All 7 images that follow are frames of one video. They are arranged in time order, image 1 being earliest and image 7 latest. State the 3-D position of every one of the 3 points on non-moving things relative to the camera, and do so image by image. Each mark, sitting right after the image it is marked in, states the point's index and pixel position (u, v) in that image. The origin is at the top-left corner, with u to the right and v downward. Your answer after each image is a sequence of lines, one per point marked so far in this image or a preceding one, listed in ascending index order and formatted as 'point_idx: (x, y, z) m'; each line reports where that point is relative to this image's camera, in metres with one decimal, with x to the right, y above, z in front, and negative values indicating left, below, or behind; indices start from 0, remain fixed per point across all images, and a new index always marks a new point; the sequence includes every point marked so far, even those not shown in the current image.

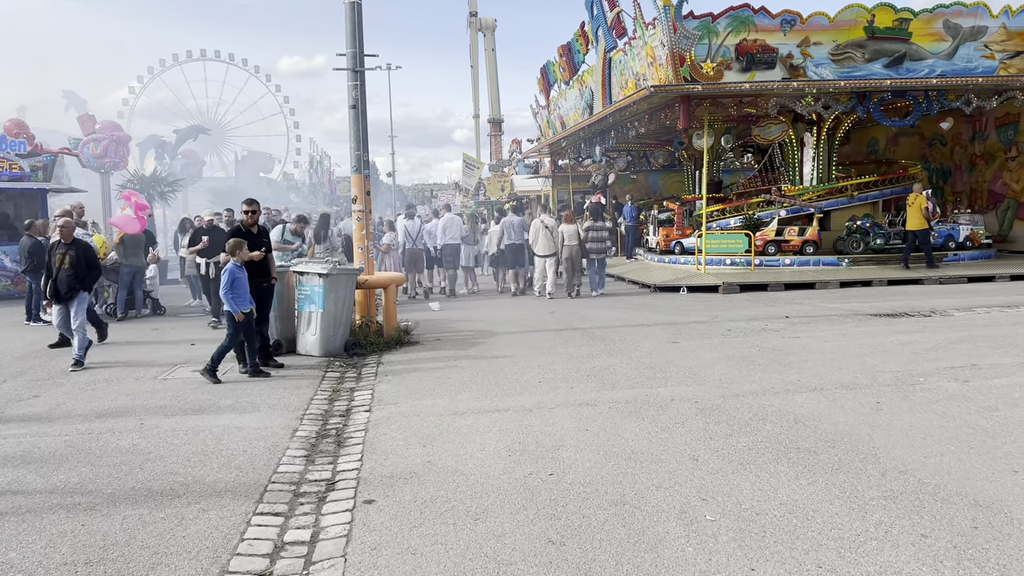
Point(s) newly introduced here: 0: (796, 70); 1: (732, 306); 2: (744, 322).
0: (+5.0, +3.8, +14.2) m
1: (+3.1, -0.3, +11.6) m
2: (+2.9, -0.4, +10.1) m
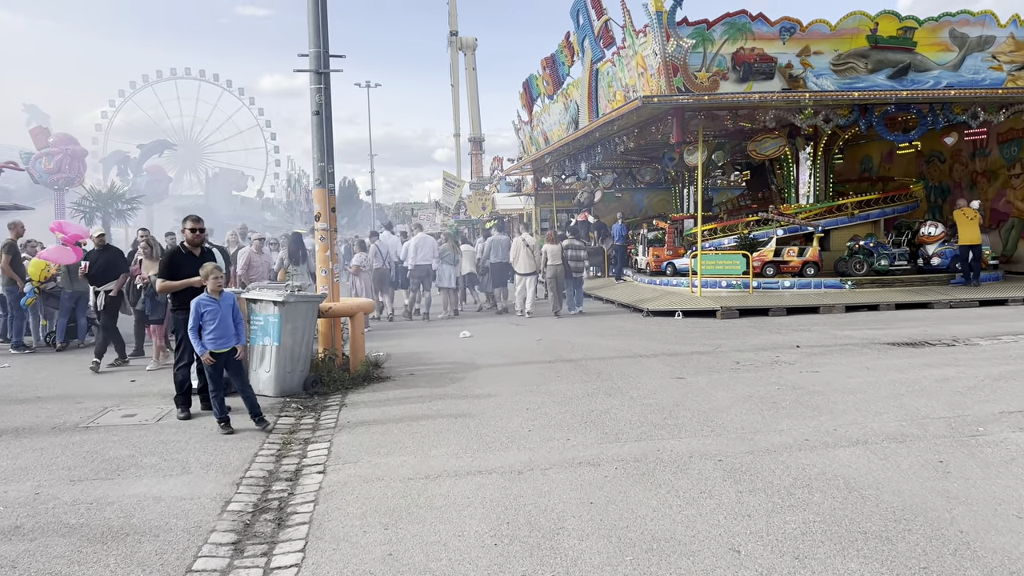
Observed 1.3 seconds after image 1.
0: (+4.7, +3.4, +13.4) m
1: (+2.9, -0.6, +10.6) m
2: (+2.7, -0.7, +9.1) m
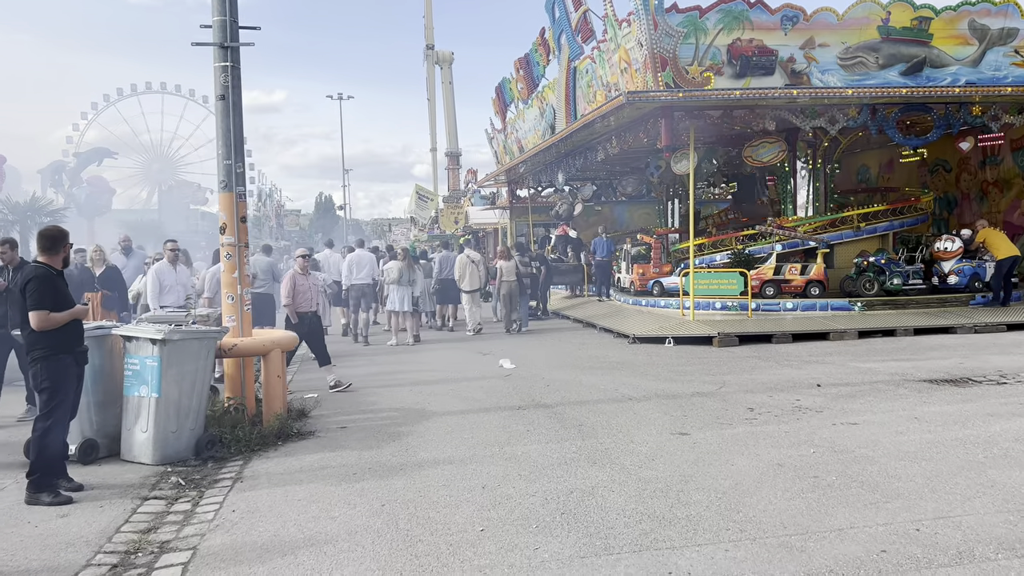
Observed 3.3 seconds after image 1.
0: (+4.2, +3.1, +11.9) m
1: (+2.5, -0.9, +9.0) m
2: (+2.3, -1.0, +7.4) m
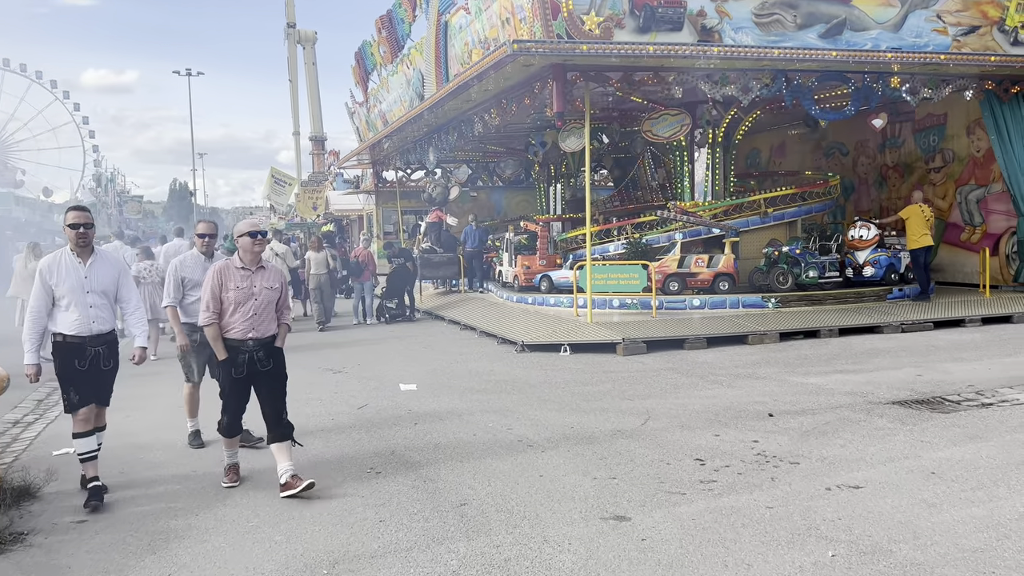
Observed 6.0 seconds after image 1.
0: (+2.5, +3.2, +10.1) m
1: (+1.3, -0.9, +7.0) m
2: (+1.4, -1.0, +5.5) m
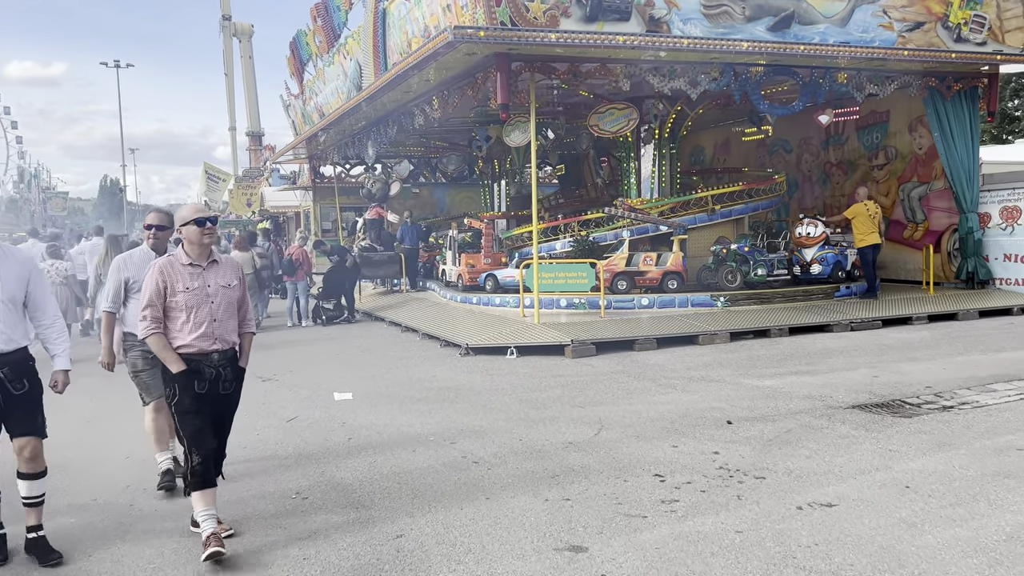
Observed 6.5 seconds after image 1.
0: (+1.7, +3.2, +9.8) m
1: (+0.8, -0.9, +6.7) m
2: (+1.0, -1.0, +5.1) m
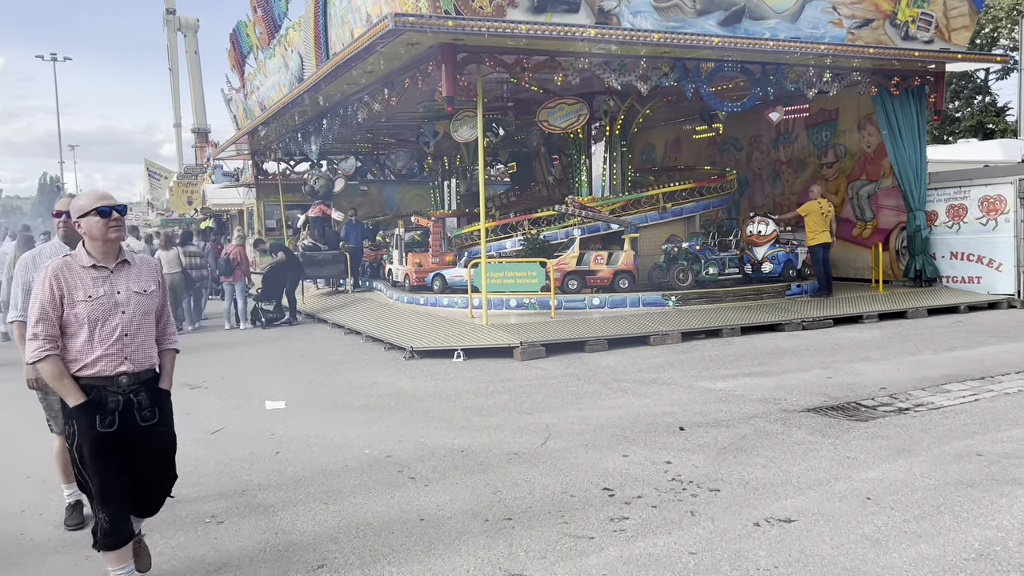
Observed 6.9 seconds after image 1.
0: (+1.1, +3.2, +9.5) m
1: (+0.4, -0.9, +6.4) m
2: (+0.6, -1.0, +4.8) m
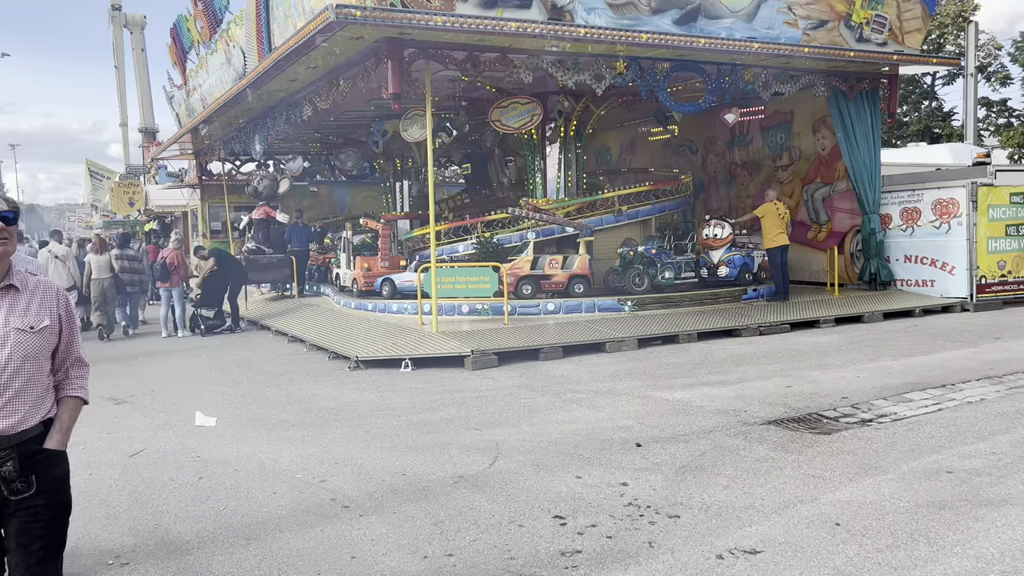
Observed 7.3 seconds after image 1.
0: (+0.5, +3.1, +9.2) m
1: (0.0, -1.0, +6.0) m
2: (+0.3, -1.1, +4.5) m
